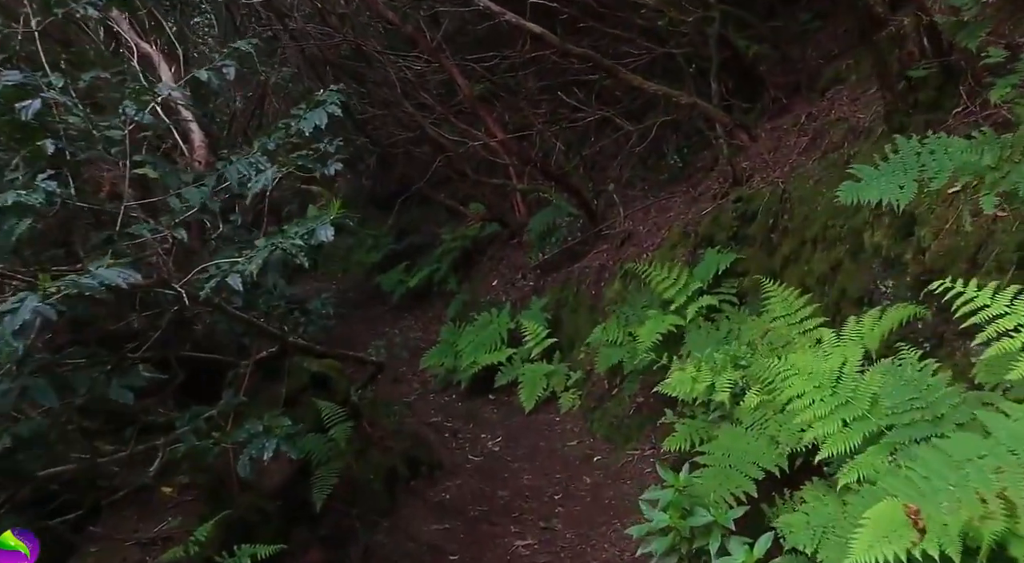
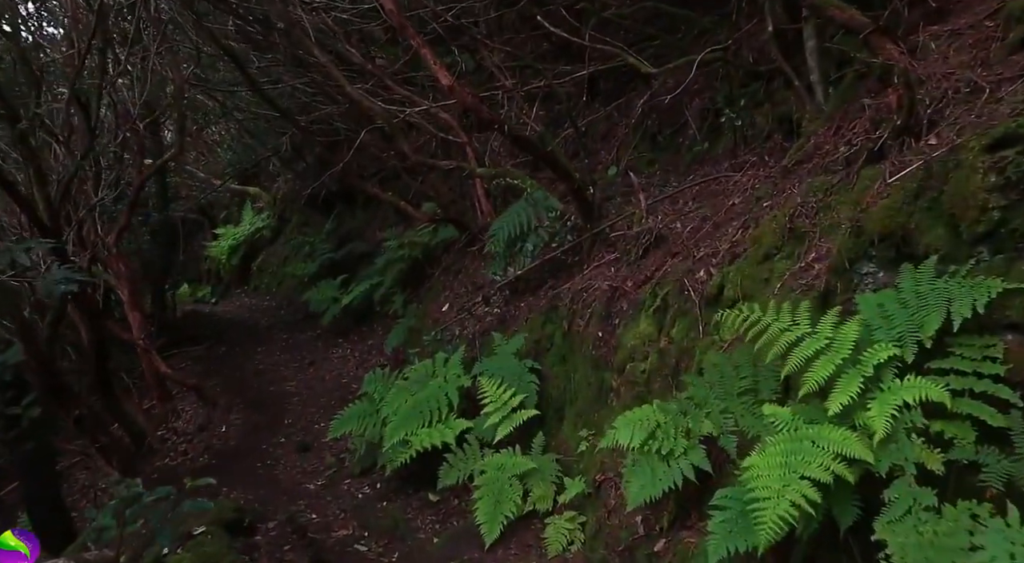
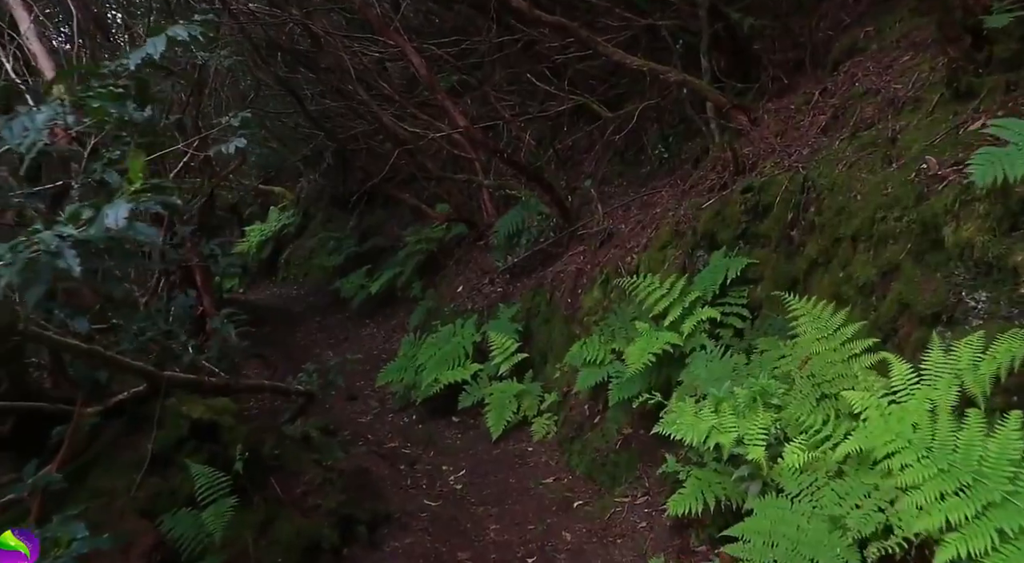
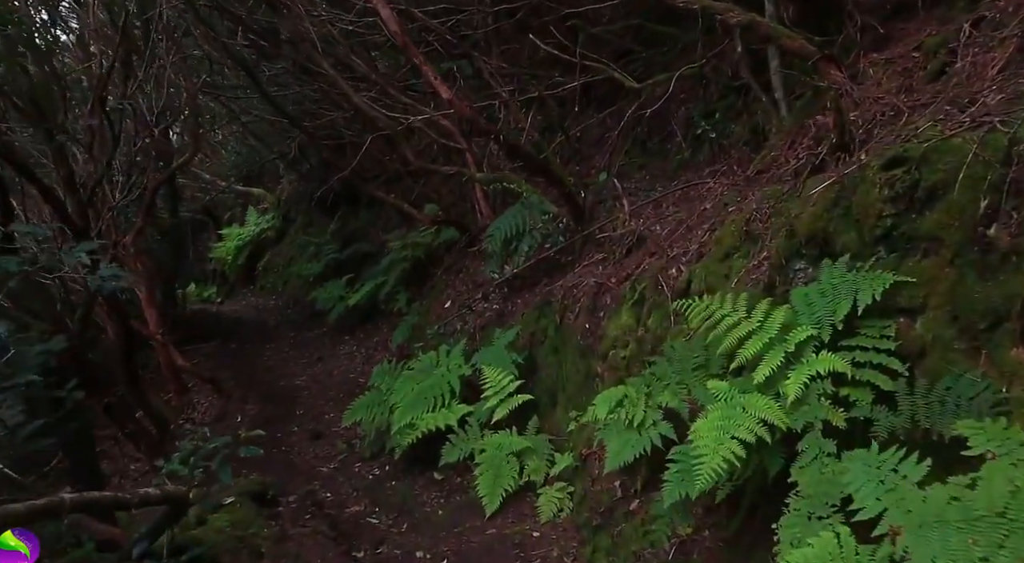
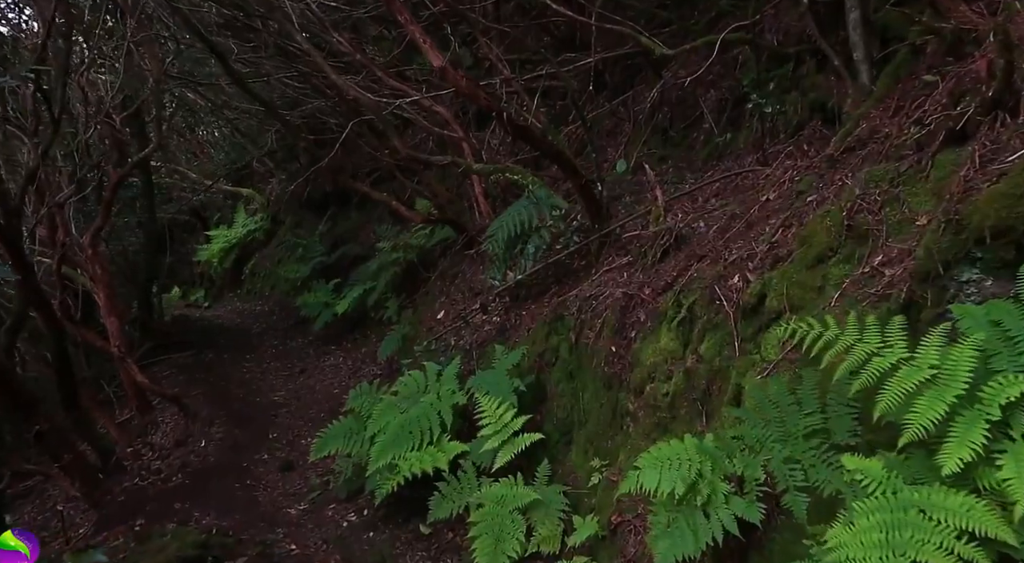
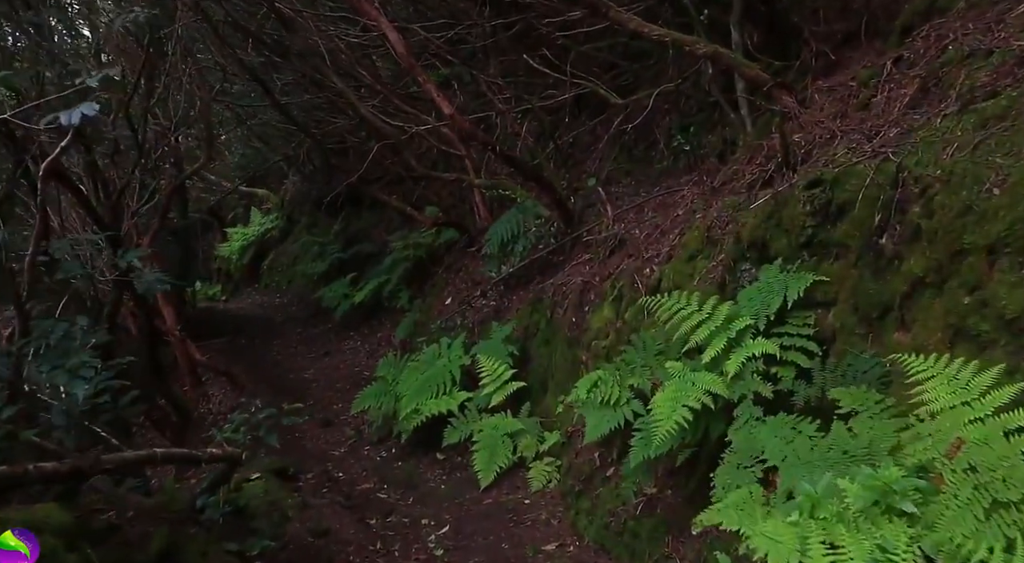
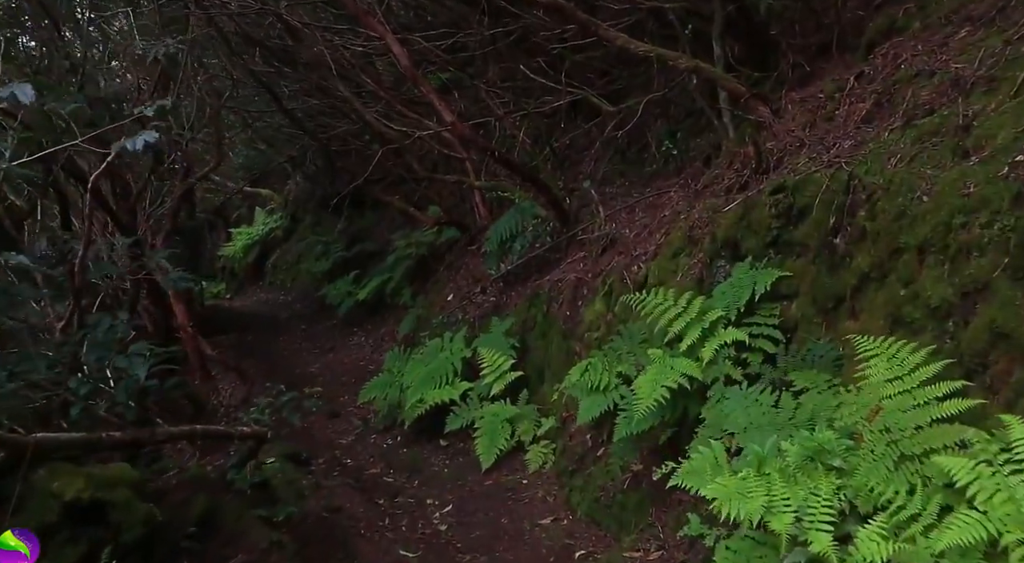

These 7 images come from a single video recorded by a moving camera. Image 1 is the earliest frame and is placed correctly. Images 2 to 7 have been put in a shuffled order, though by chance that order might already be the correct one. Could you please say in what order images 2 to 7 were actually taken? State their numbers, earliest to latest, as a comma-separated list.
3, 7, 6, 4, 2, 5
